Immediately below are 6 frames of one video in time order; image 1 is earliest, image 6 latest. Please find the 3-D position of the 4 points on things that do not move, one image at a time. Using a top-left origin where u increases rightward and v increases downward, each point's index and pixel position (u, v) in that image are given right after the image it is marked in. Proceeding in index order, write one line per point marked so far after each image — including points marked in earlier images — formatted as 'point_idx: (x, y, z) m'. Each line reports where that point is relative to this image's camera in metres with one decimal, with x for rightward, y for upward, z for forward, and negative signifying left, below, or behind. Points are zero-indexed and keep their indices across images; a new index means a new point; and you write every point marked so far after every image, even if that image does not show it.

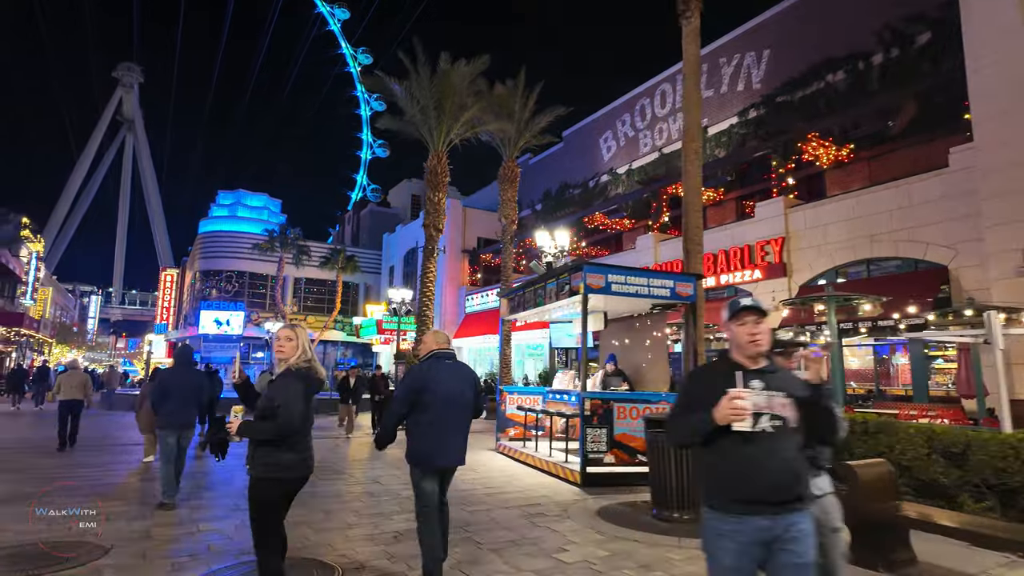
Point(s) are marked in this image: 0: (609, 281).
0: (+1.4, +0.1, +8.6) m
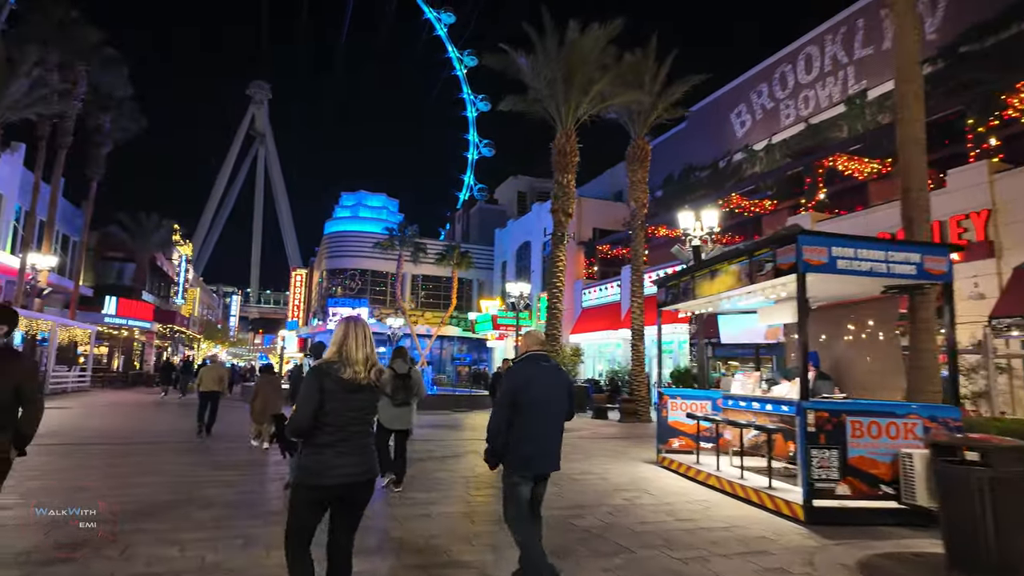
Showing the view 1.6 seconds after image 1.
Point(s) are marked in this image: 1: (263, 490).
0: (+3.6, +0.4, +6.6) m
1: (-3.1, -2.5, +7.4) m
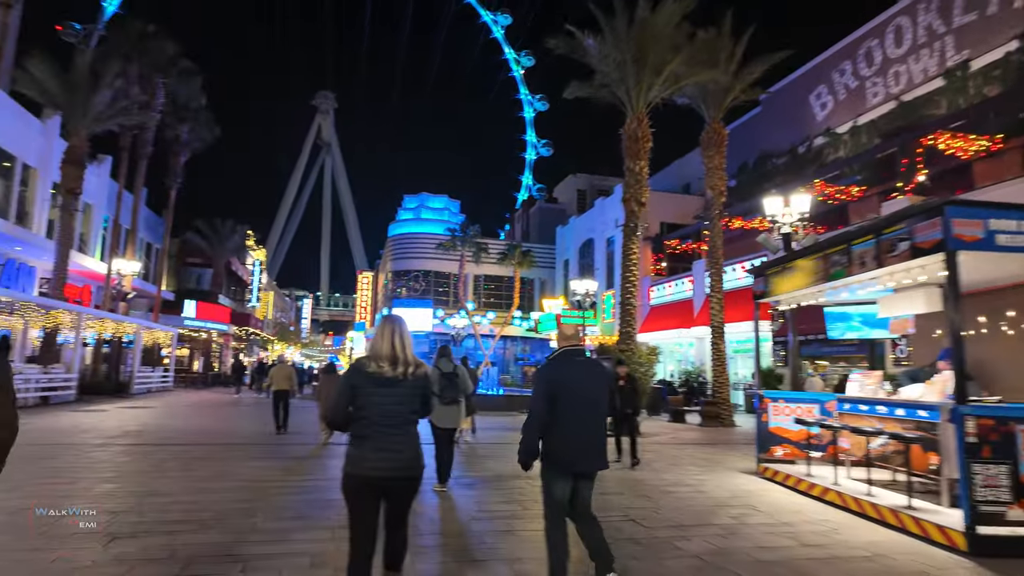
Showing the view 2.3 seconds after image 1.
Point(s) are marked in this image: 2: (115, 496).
0: (+4.4, +0.5, +5.5) m
1: (-2.1, -2.4, +7.0) m
2: (-4.3, -2.2, +6.5) m
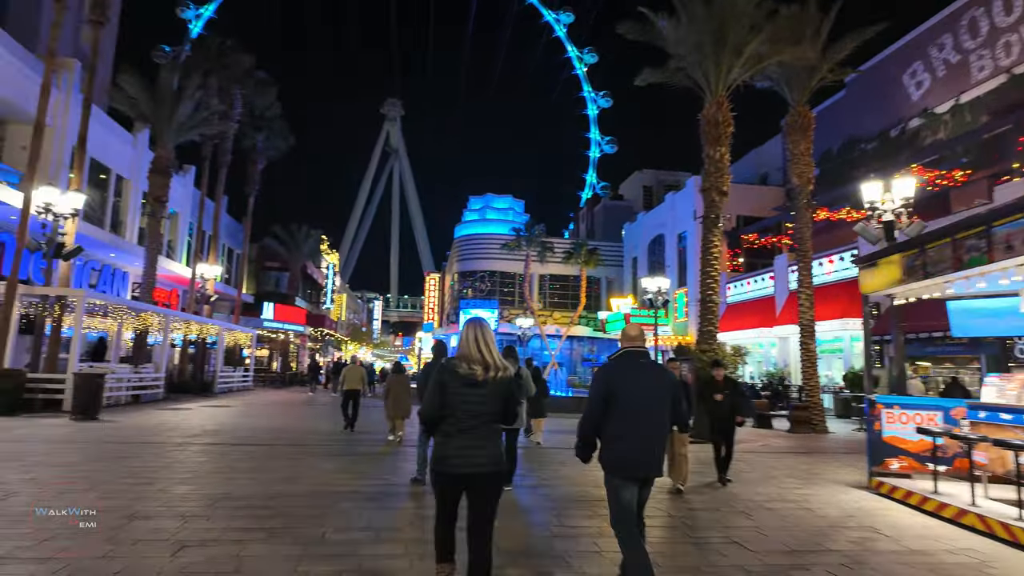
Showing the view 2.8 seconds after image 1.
0: (+5.1, +0.6, +4.4) m
1: (-1.2, -2.4, +6.6) m
2: (-3.5, -2.2, +6.4) m
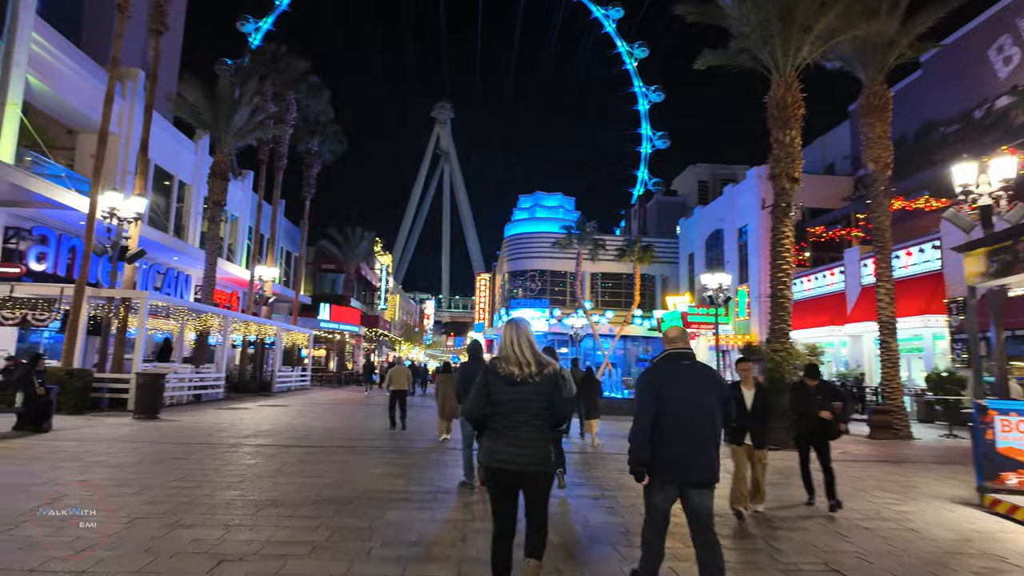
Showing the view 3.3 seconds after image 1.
0: (+5.4, +0.8, +3.5) m
1: (-0.6, -2.4, +6.2) m
2: (-2.8, -2.2, +6.1) m
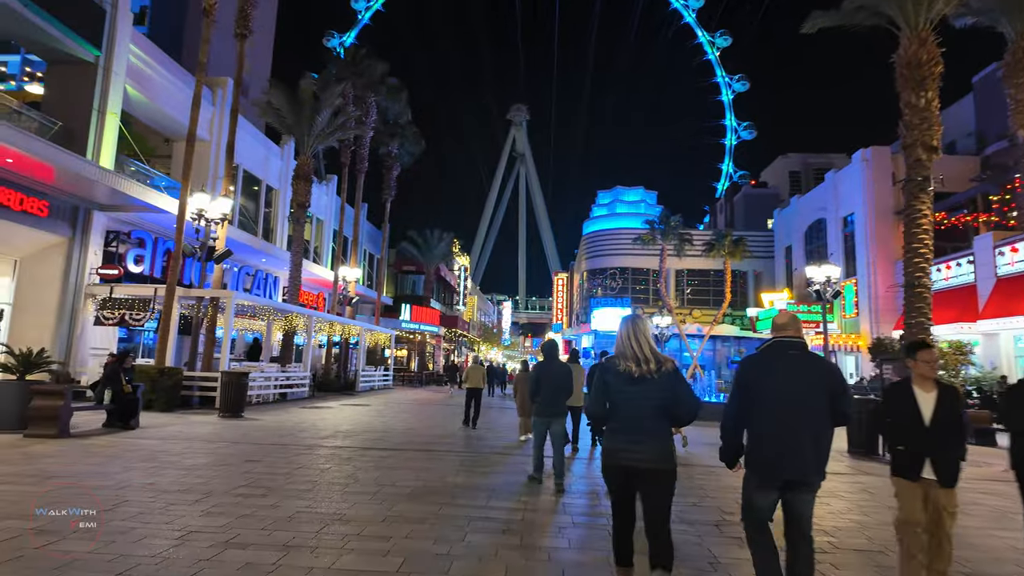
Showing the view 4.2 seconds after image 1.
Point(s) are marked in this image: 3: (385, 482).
0: (+5.9, +1.0, +1.7) m
1: (+0.3, -2.2, +5.2) m
2: (-1.9, -2.1, +5.4) m
3: (-1.5, -2.3, +7.1) m
